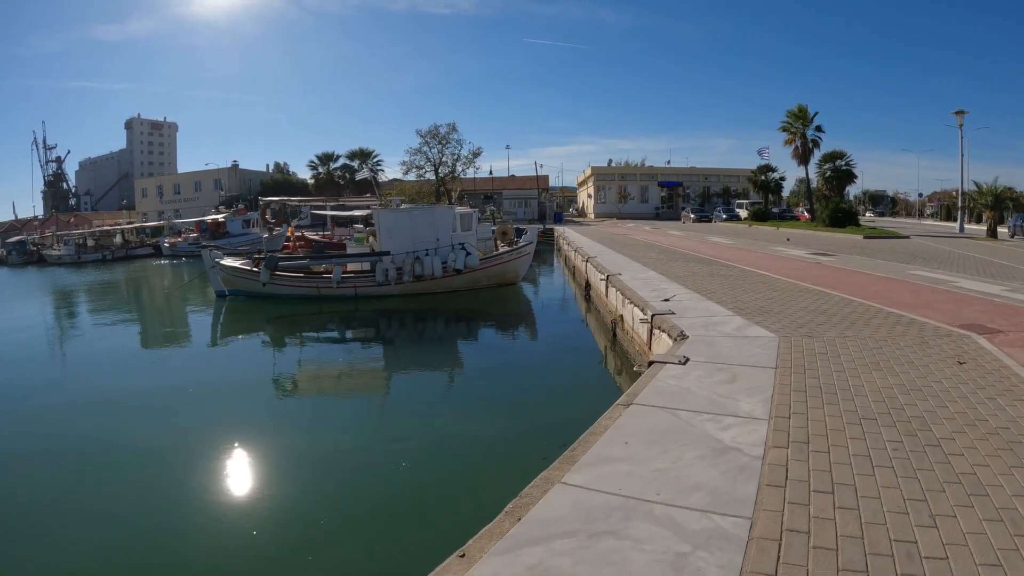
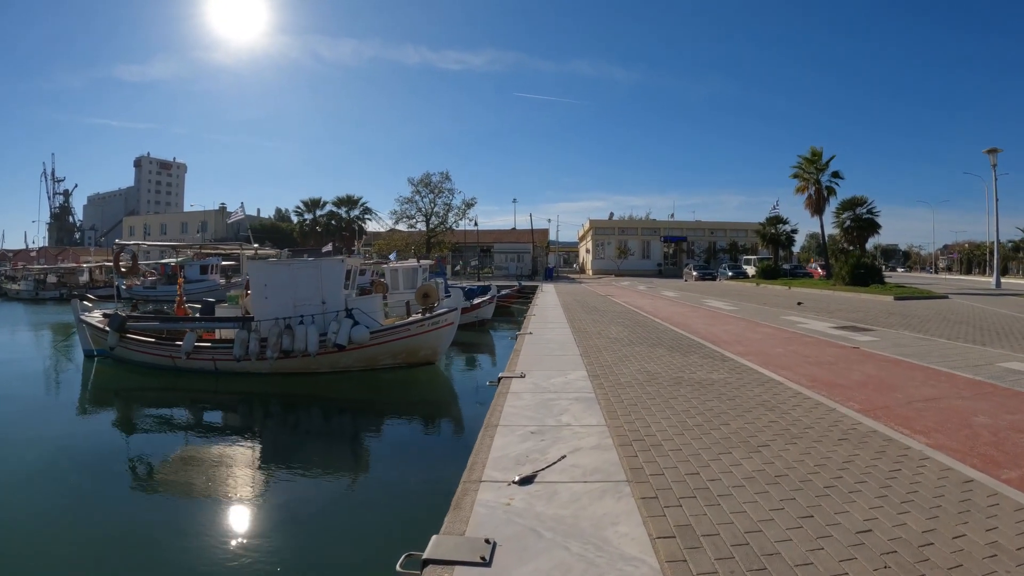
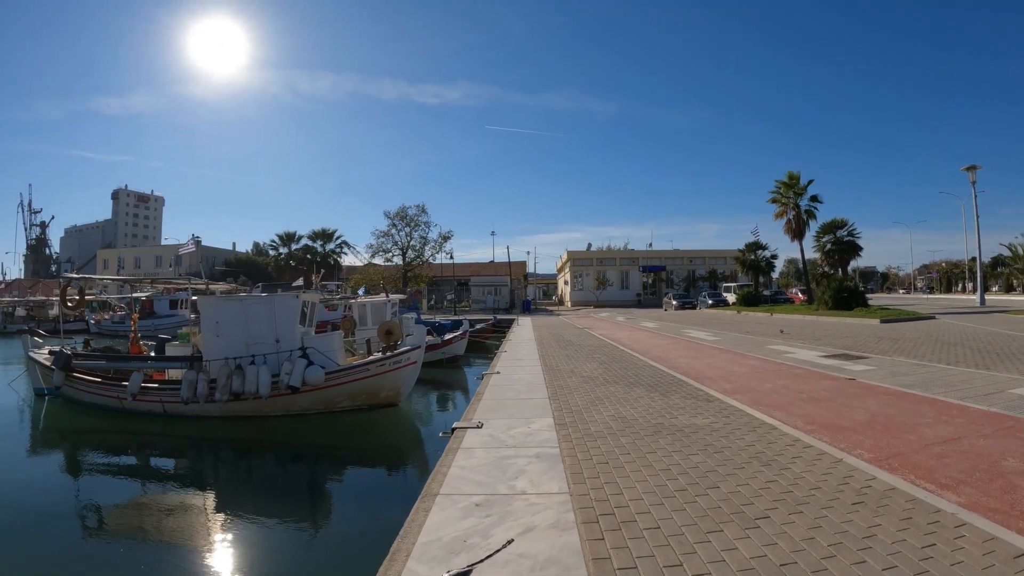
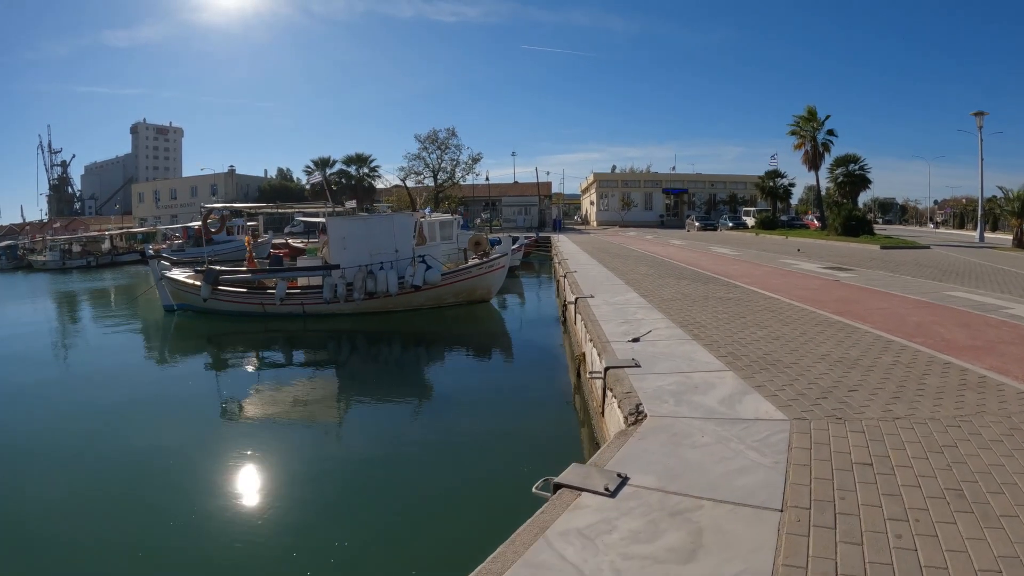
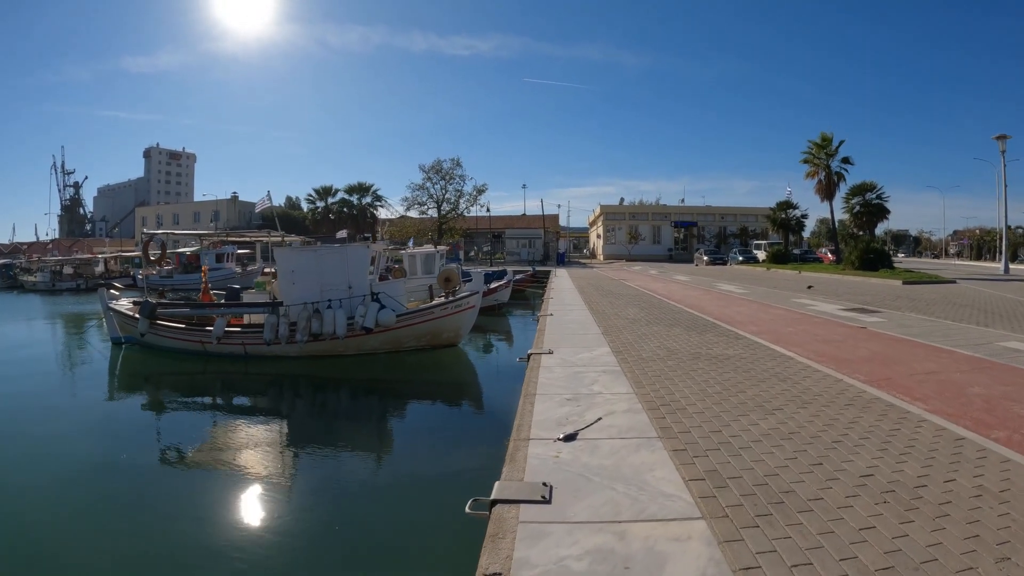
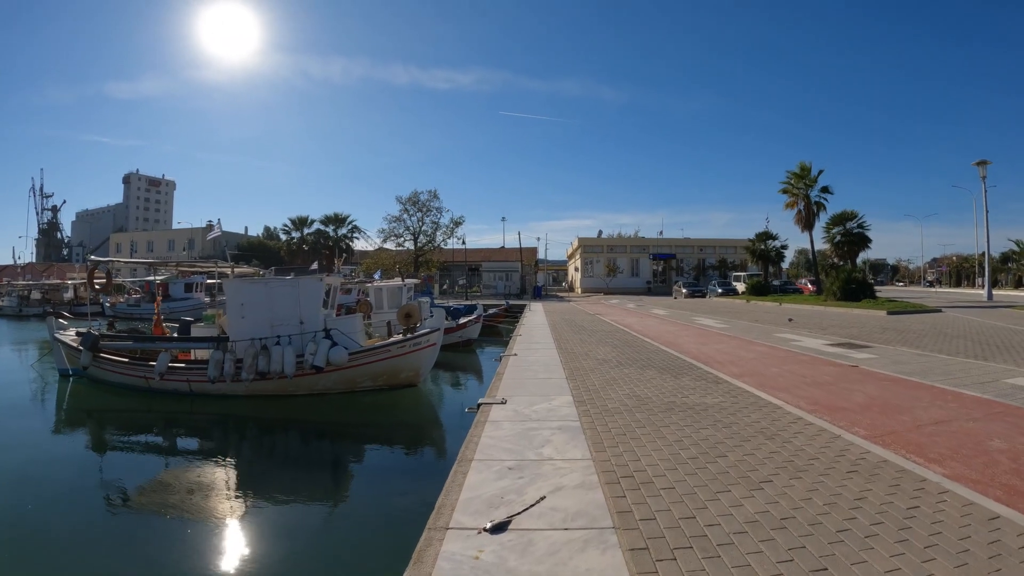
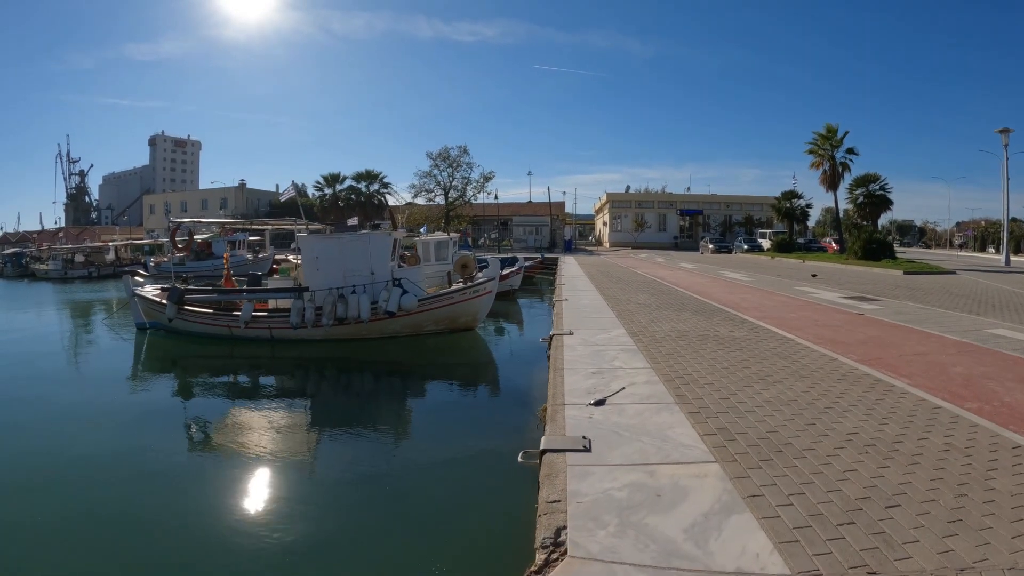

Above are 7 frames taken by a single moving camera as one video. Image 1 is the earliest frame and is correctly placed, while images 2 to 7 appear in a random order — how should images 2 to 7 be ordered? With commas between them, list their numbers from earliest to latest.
4, 7, 5, 2, 6, 3
